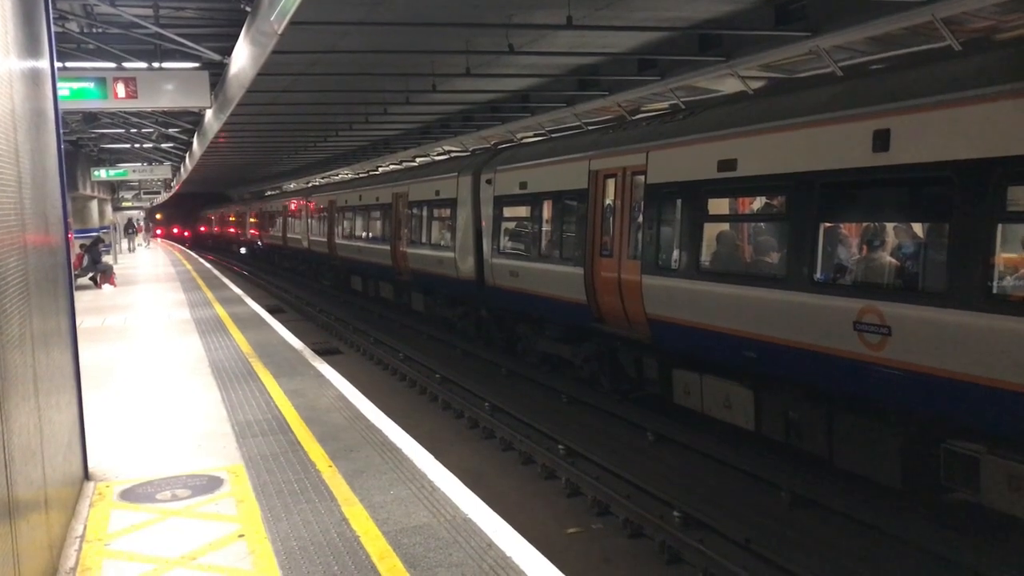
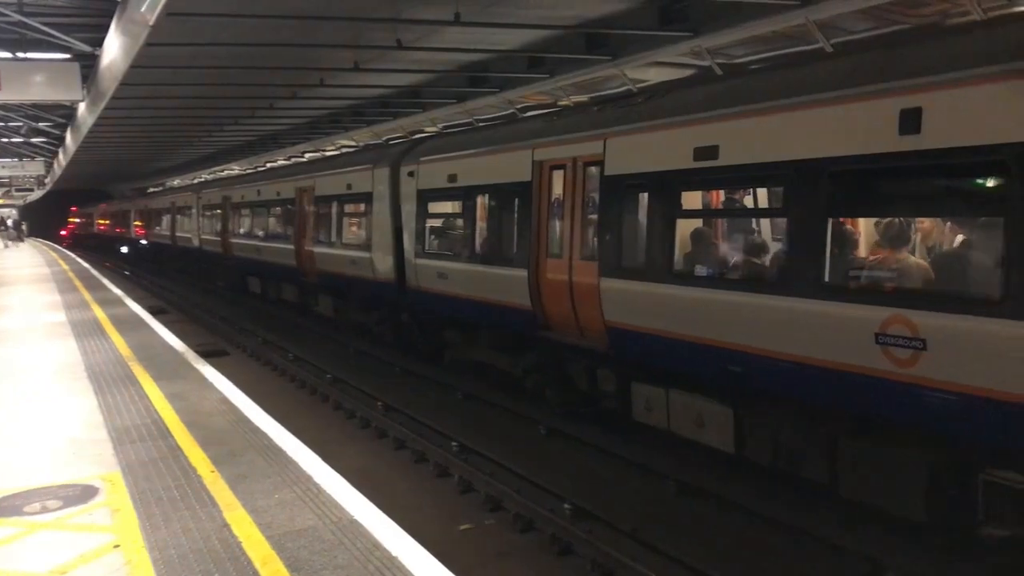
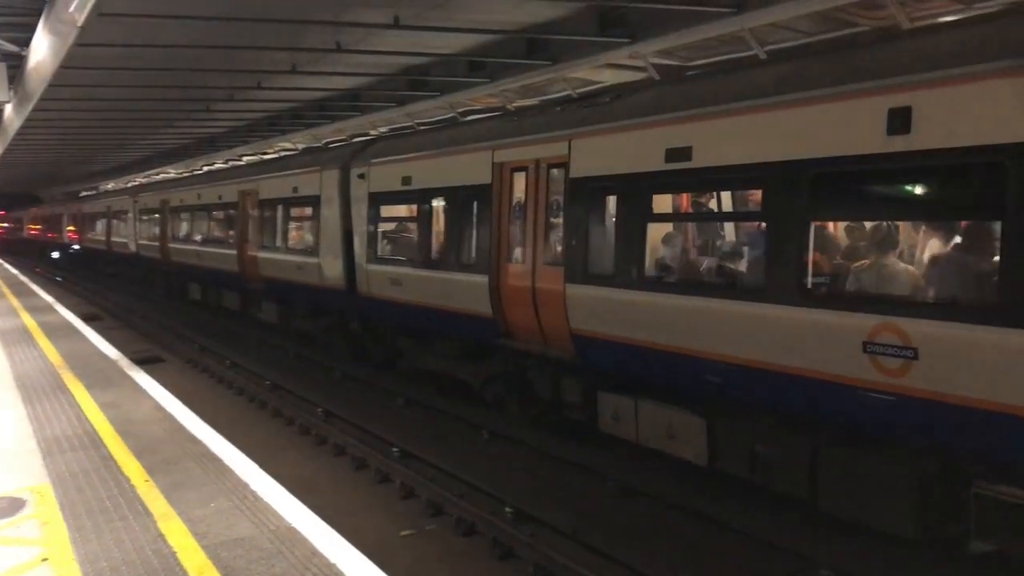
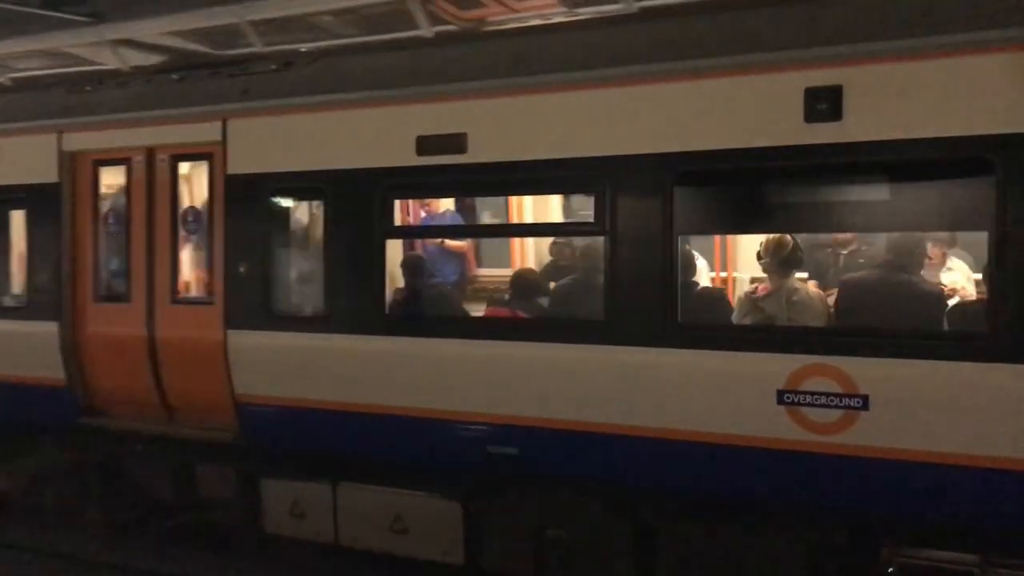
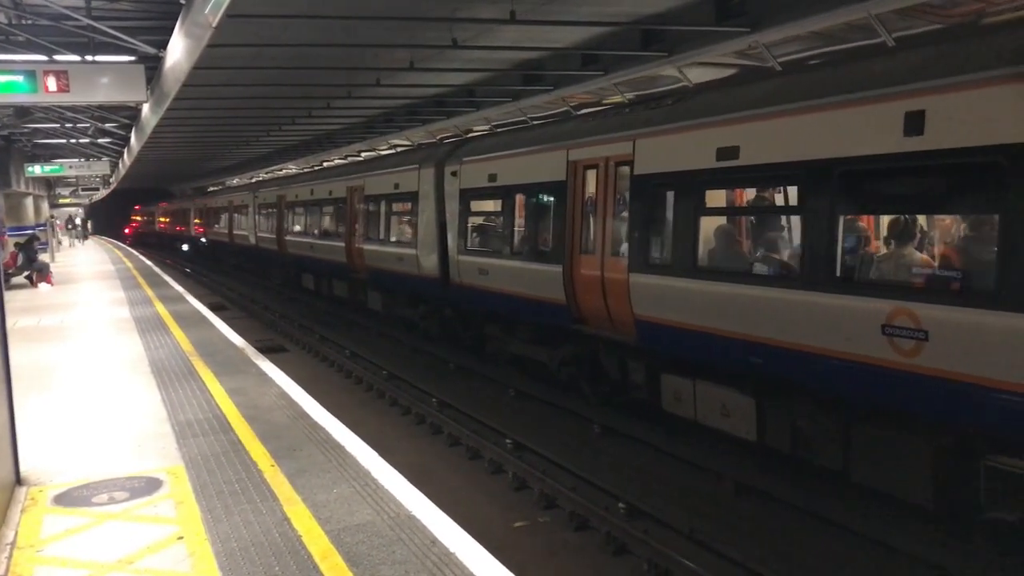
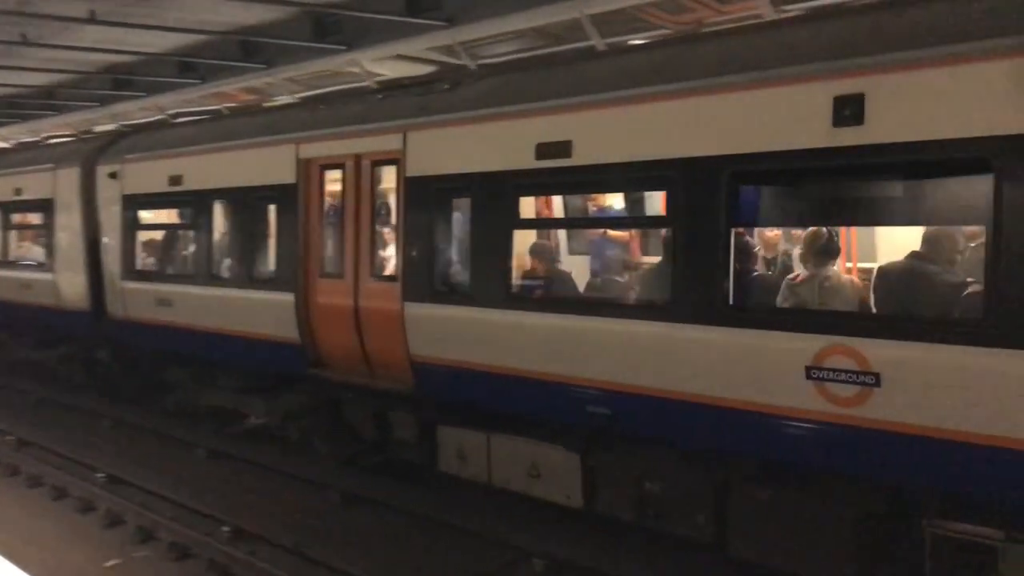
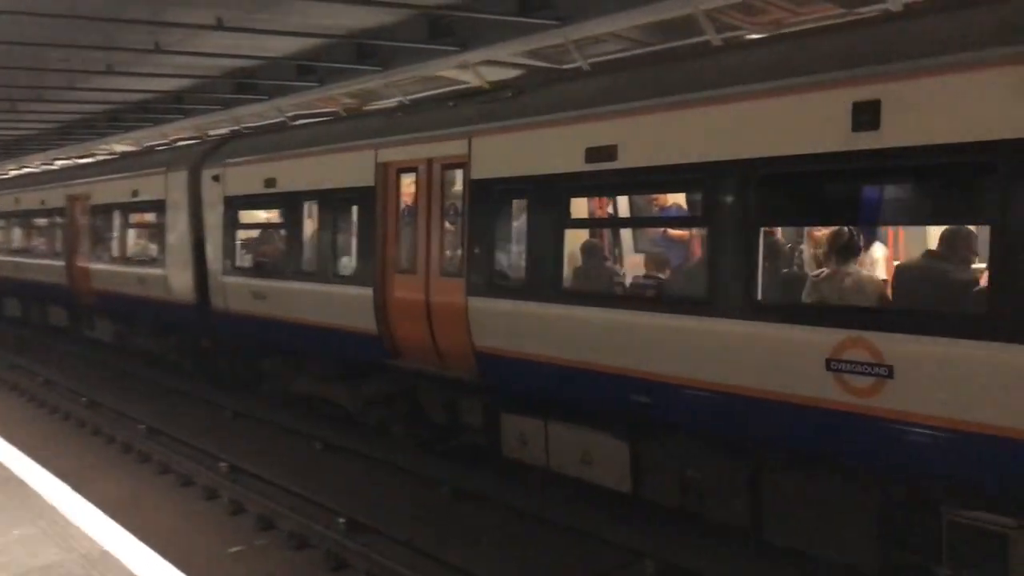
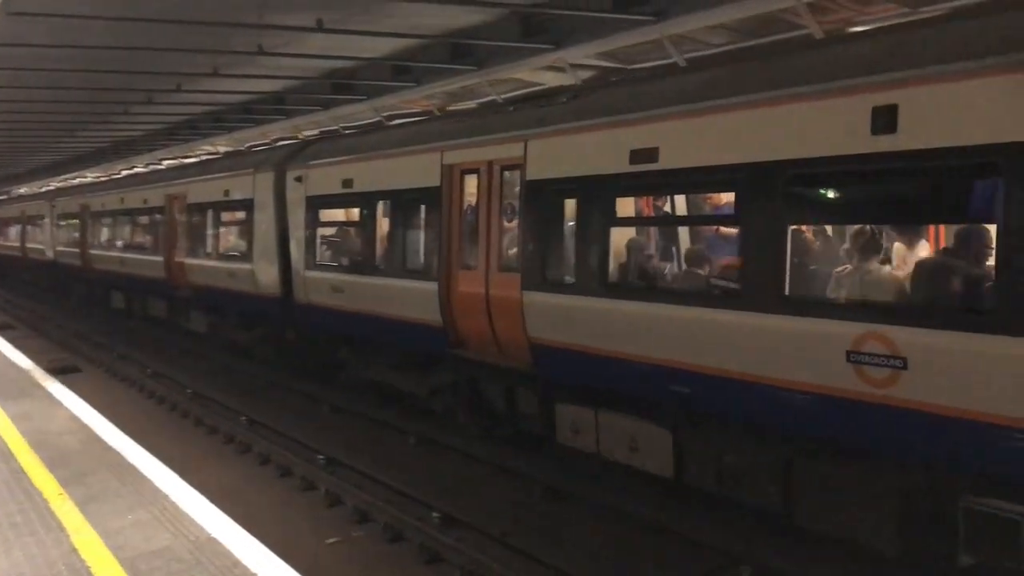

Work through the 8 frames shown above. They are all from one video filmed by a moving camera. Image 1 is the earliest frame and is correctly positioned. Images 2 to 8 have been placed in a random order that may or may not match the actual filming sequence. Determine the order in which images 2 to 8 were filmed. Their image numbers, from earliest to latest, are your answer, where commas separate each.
5, 2, 3, 8, 7, 6, 4
